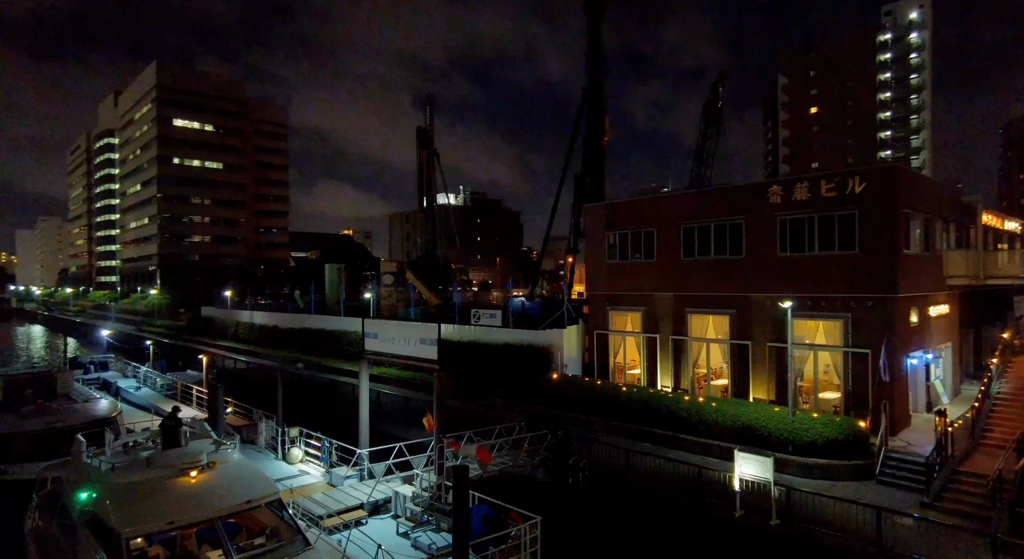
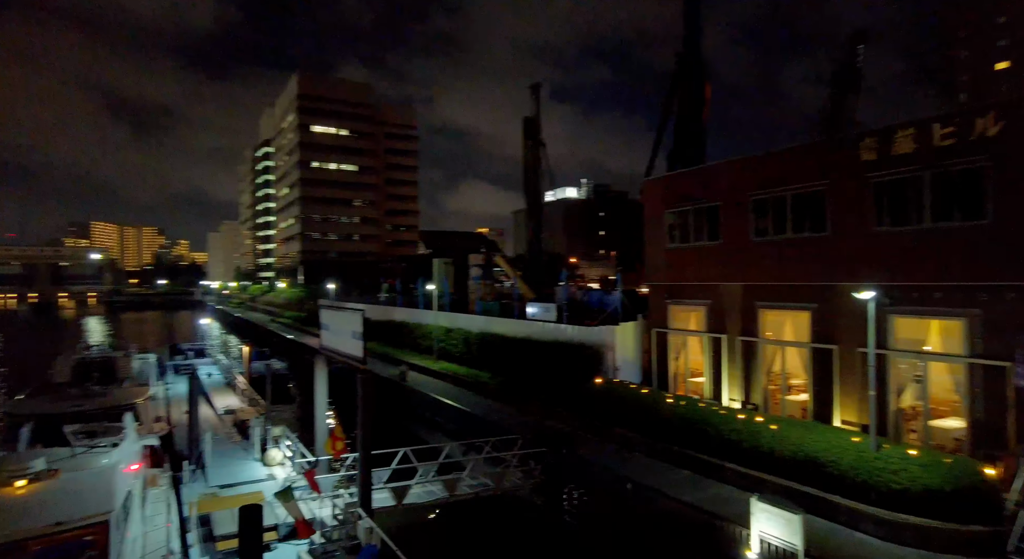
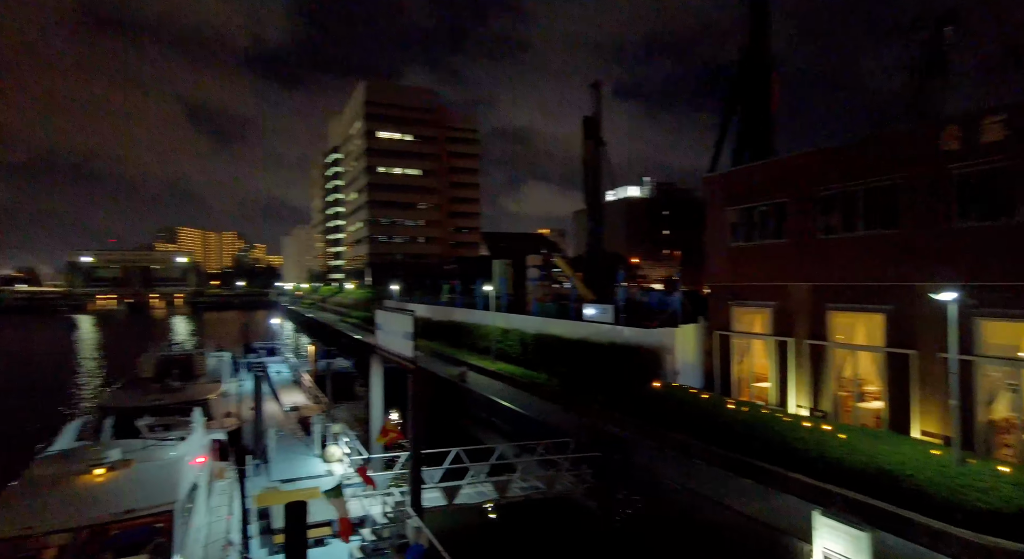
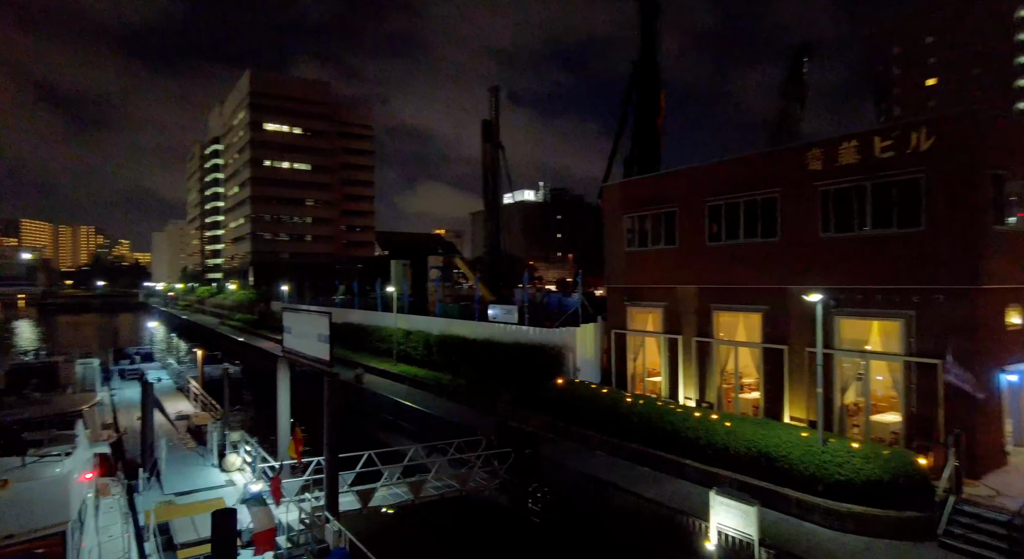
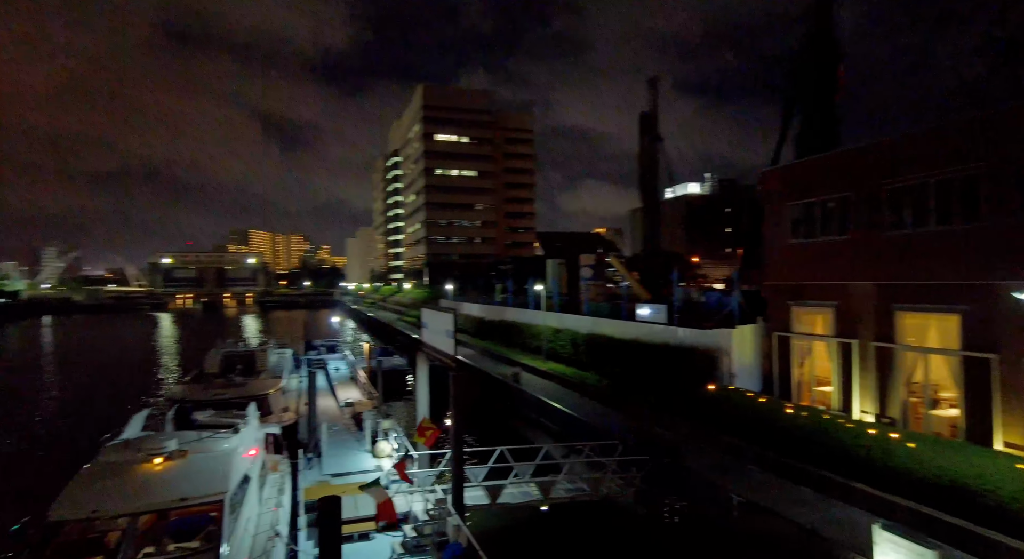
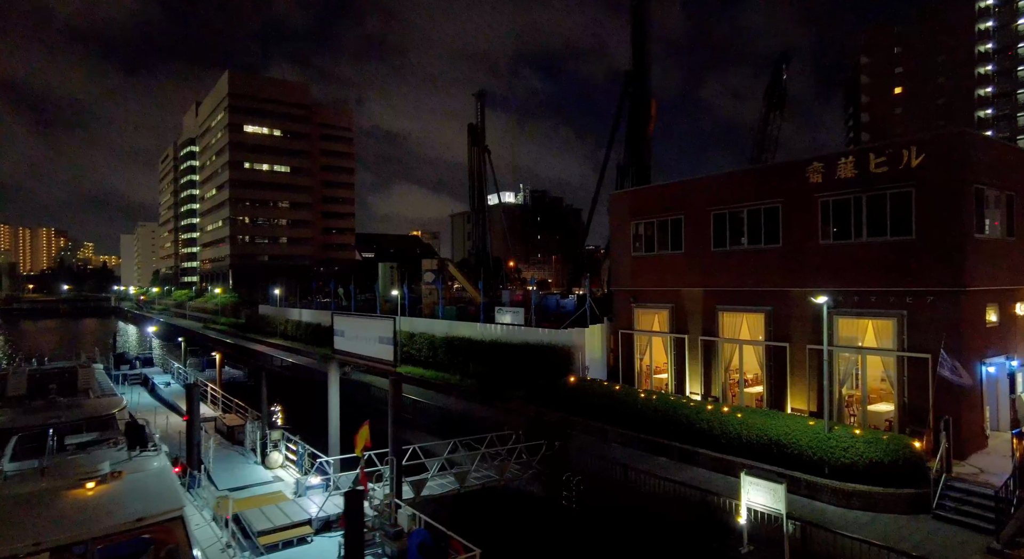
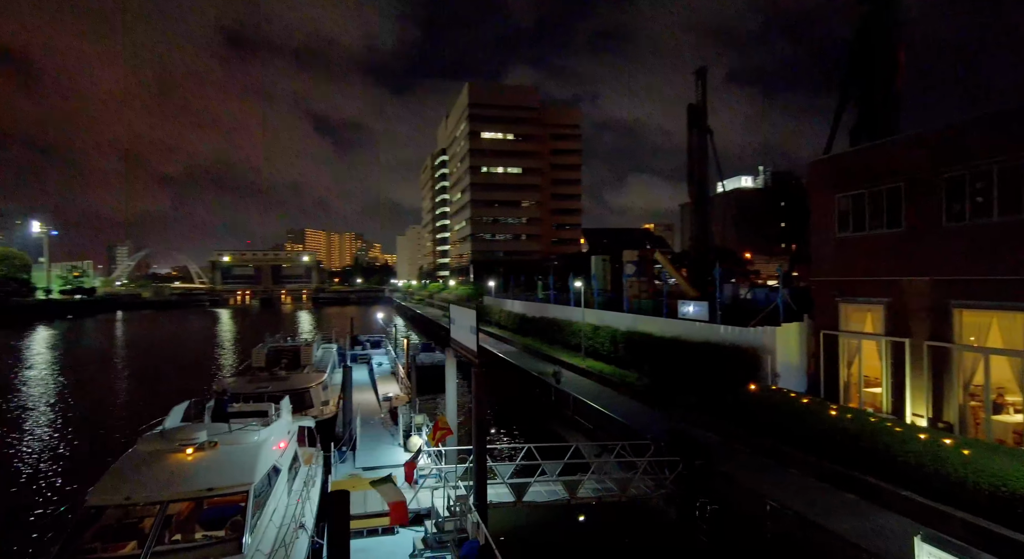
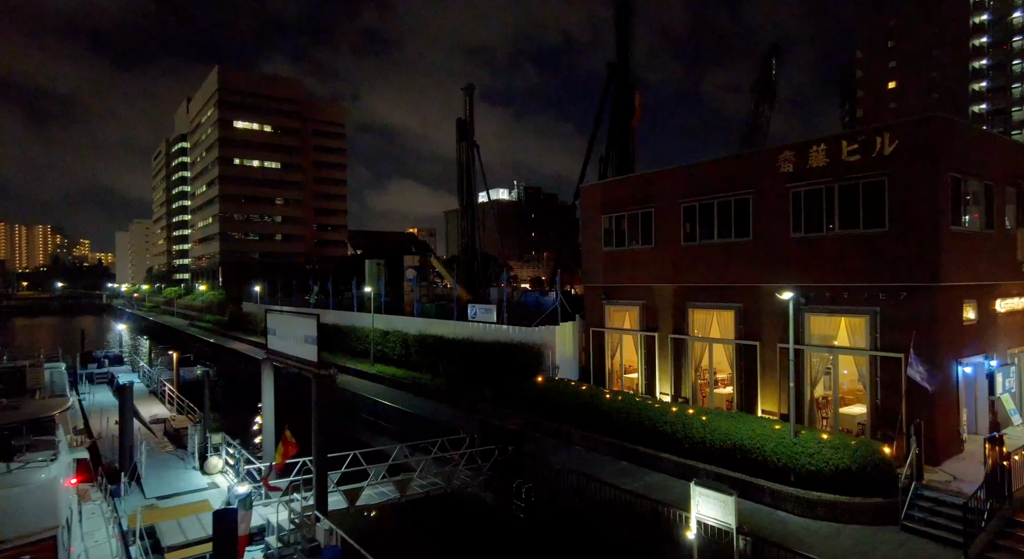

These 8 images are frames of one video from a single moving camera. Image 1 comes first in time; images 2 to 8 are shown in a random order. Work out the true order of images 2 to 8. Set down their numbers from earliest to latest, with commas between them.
6, 8, 4, 2, 3, 5, 7
